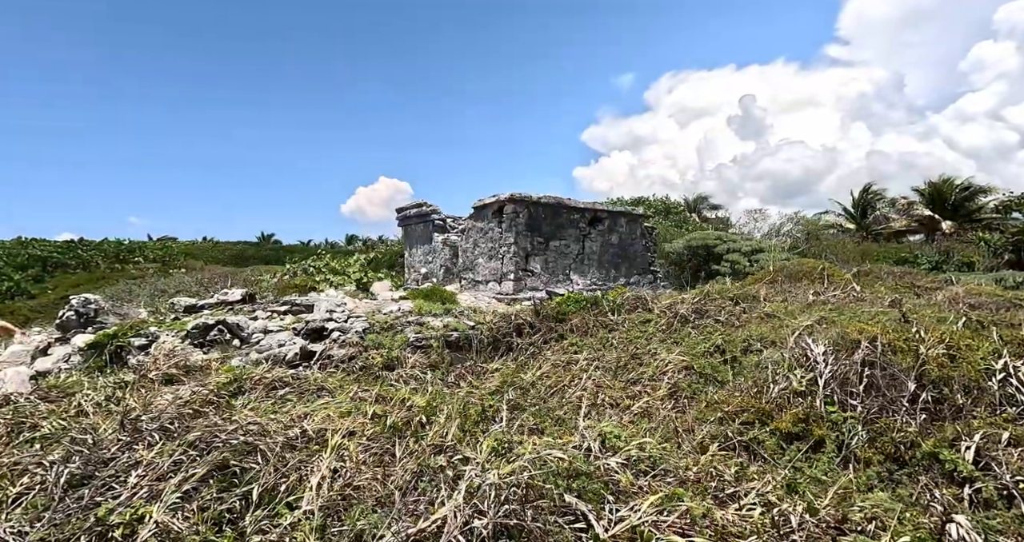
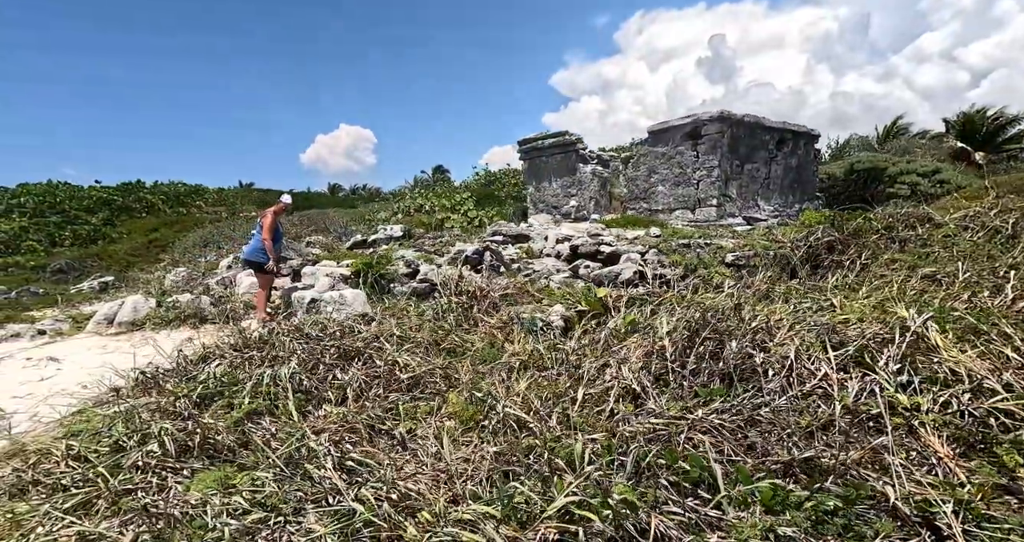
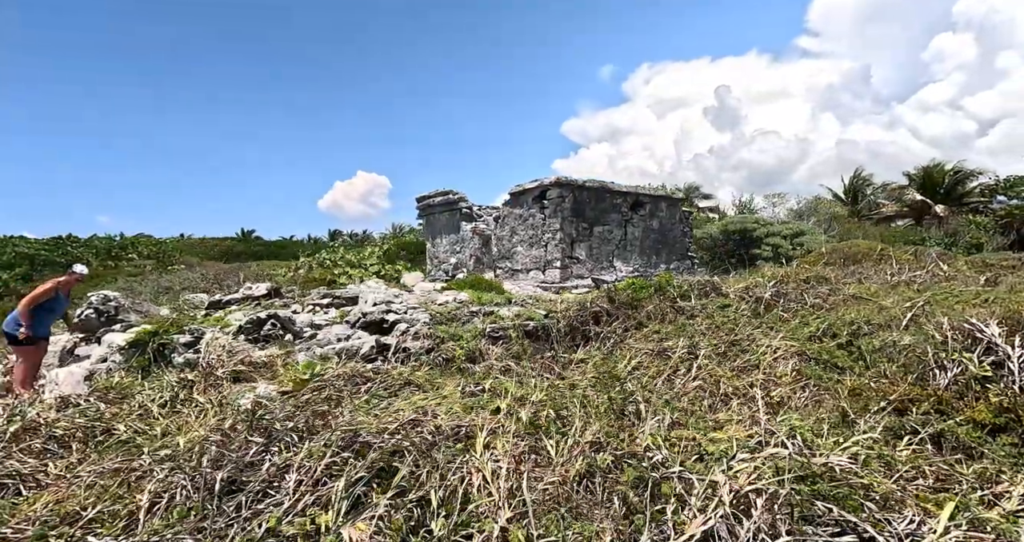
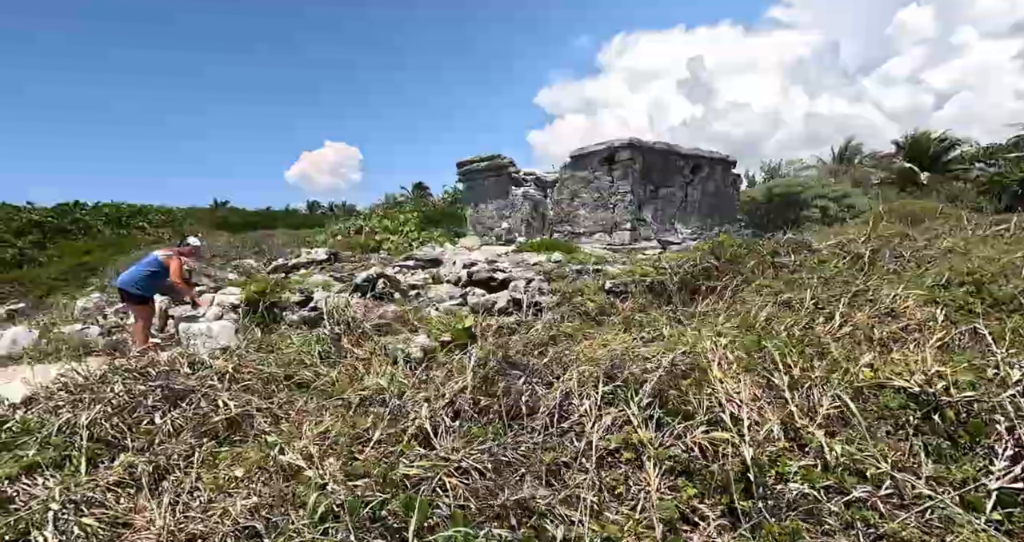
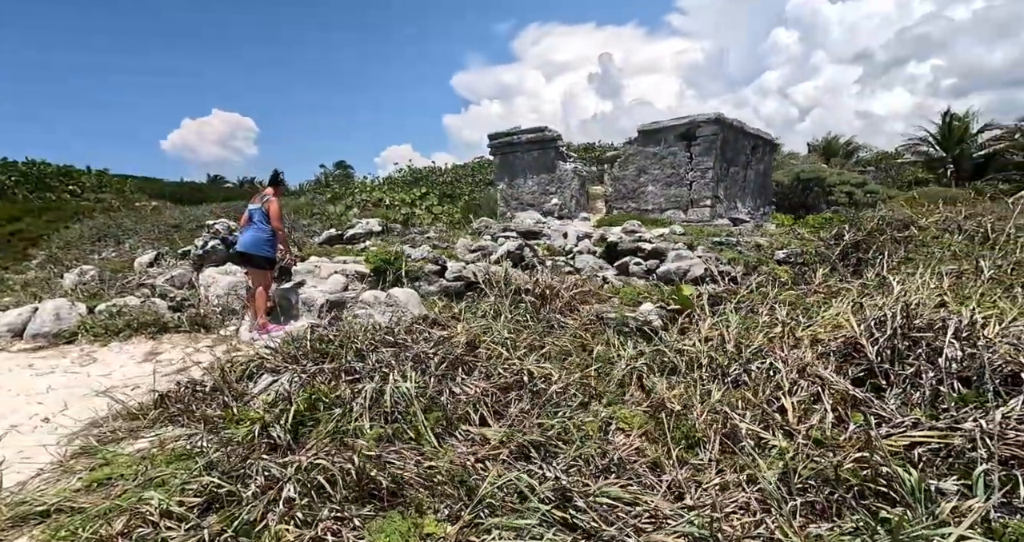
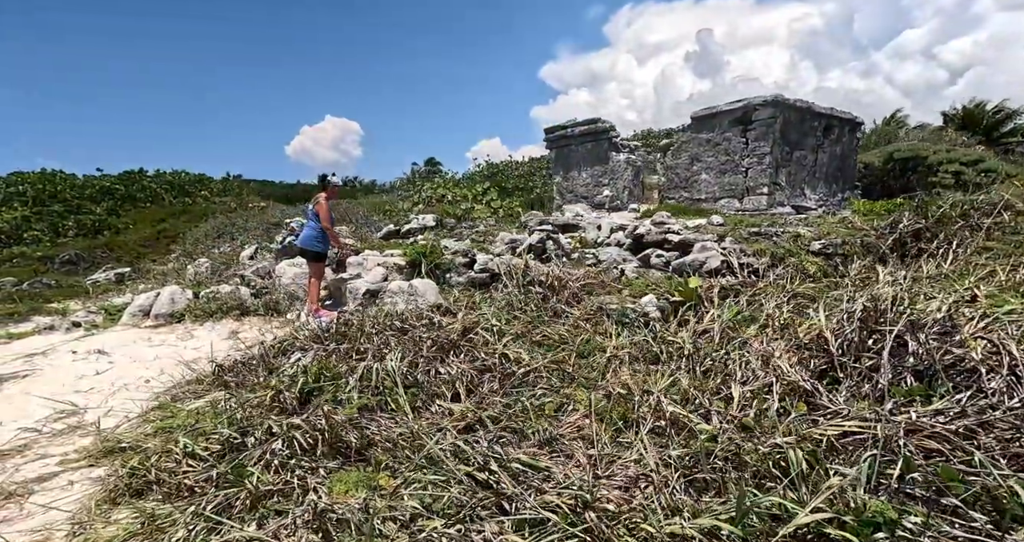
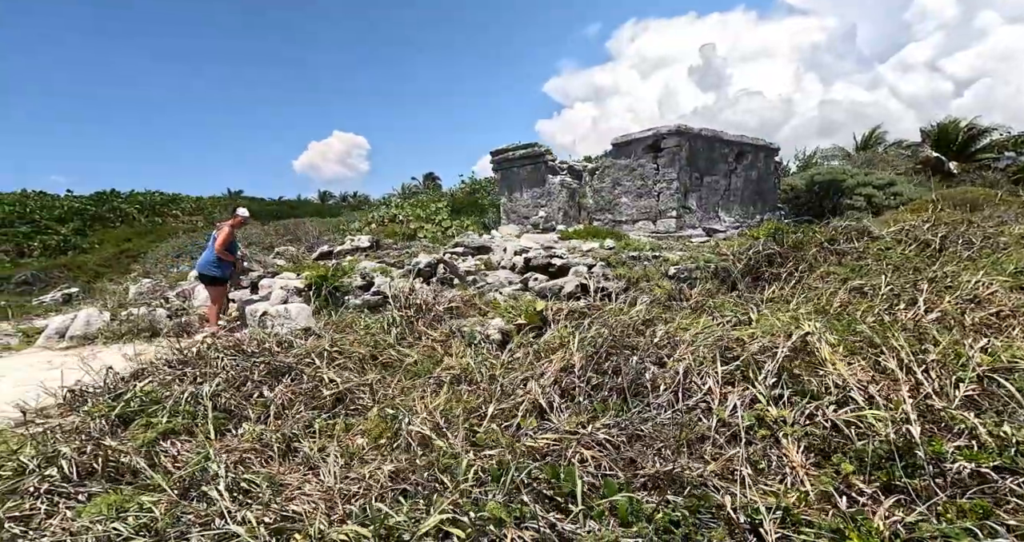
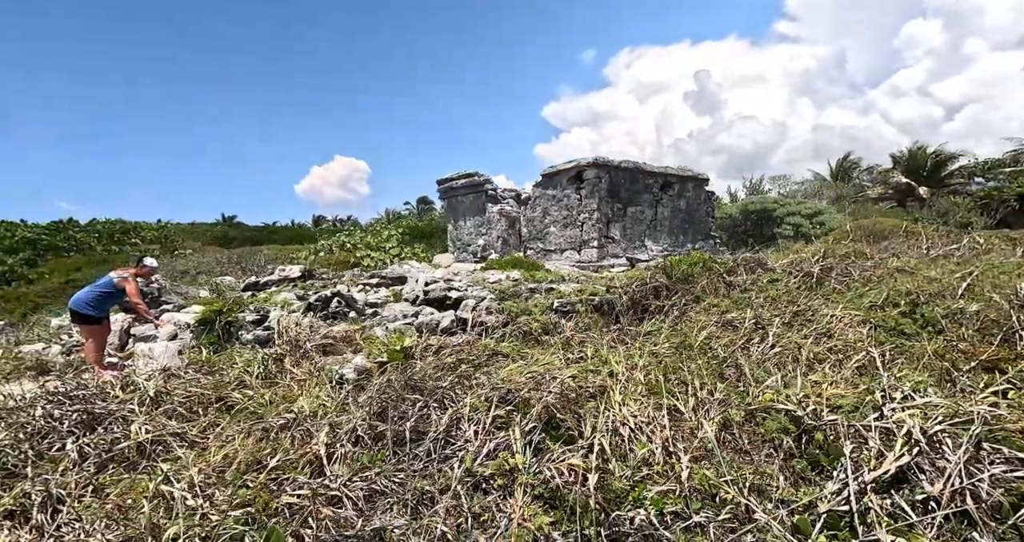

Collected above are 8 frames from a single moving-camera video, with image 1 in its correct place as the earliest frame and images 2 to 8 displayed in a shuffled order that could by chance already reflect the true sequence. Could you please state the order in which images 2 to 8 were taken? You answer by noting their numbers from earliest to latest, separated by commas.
3, 8, 4, 7, 2, 6, 5
